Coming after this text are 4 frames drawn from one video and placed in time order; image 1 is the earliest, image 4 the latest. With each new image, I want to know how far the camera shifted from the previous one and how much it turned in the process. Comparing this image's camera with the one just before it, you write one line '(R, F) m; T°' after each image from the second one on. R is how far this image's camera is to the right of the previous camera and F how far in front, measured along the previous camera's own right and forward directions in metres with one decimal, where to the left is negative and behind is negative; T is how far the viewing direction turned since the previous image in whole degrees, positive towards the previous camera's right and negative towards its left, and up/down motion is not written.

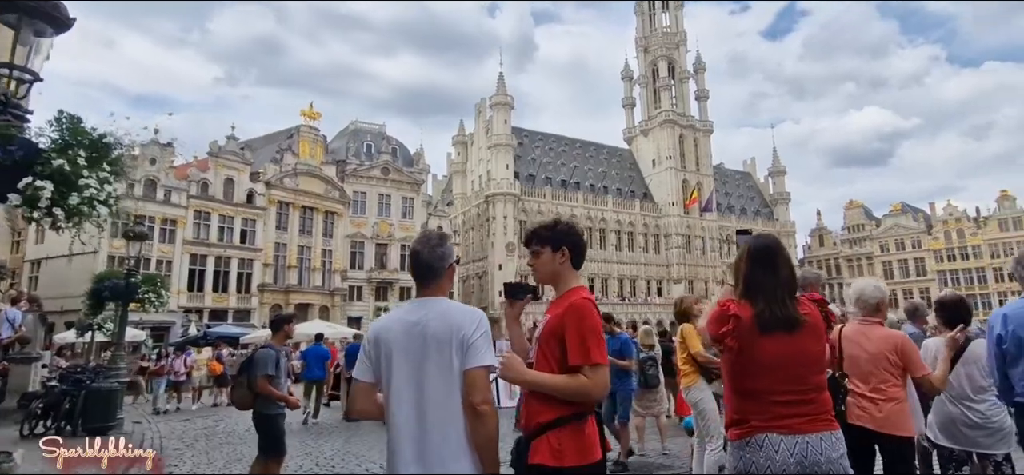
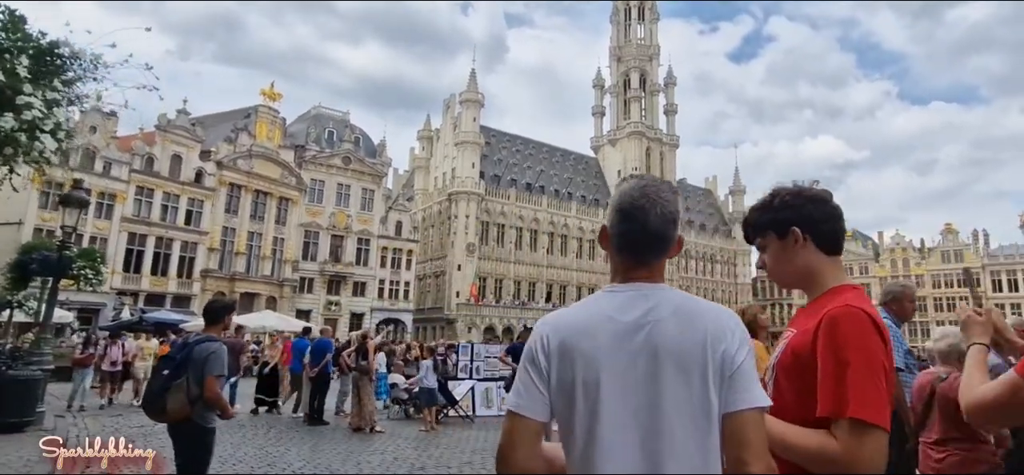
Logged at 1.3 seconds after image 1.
(-0.2, +0.3) m; +4°
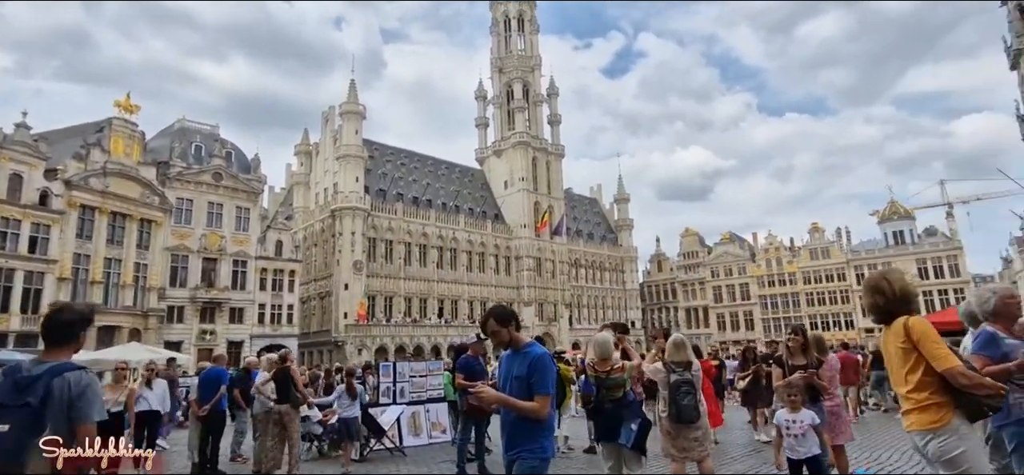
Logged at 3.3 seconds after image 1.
(+0.7, +0.3) m; +9°
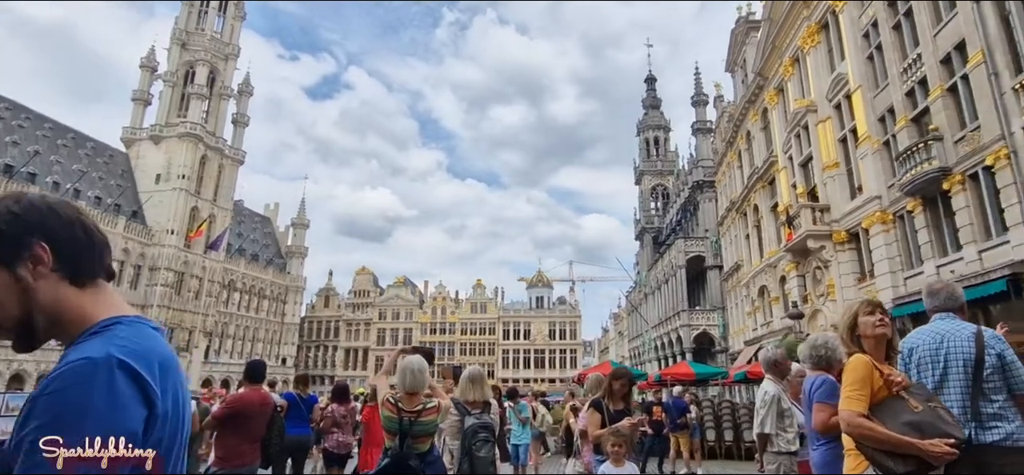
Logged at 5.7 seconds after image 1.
(-0.3, +2.3) m; +31°
